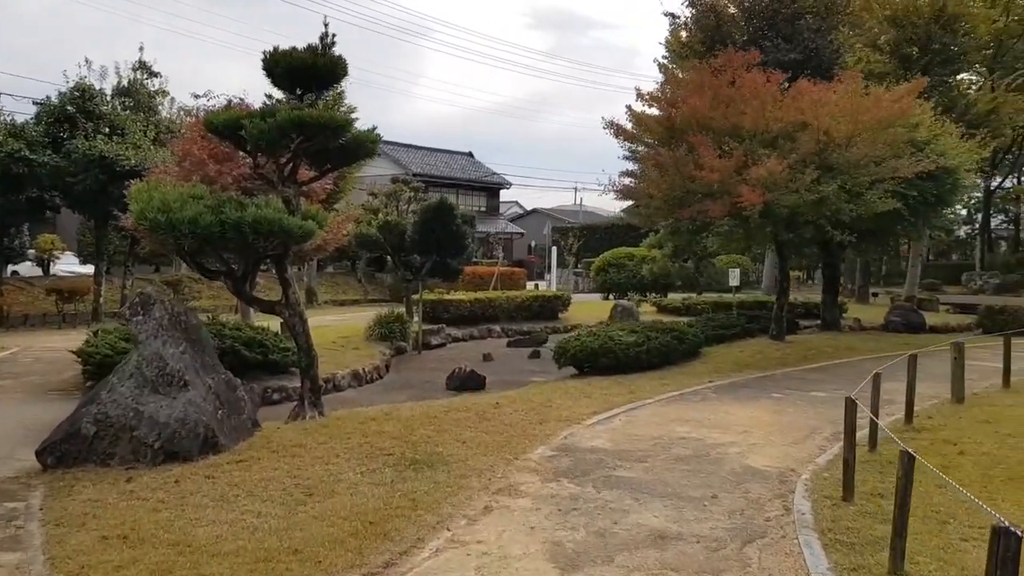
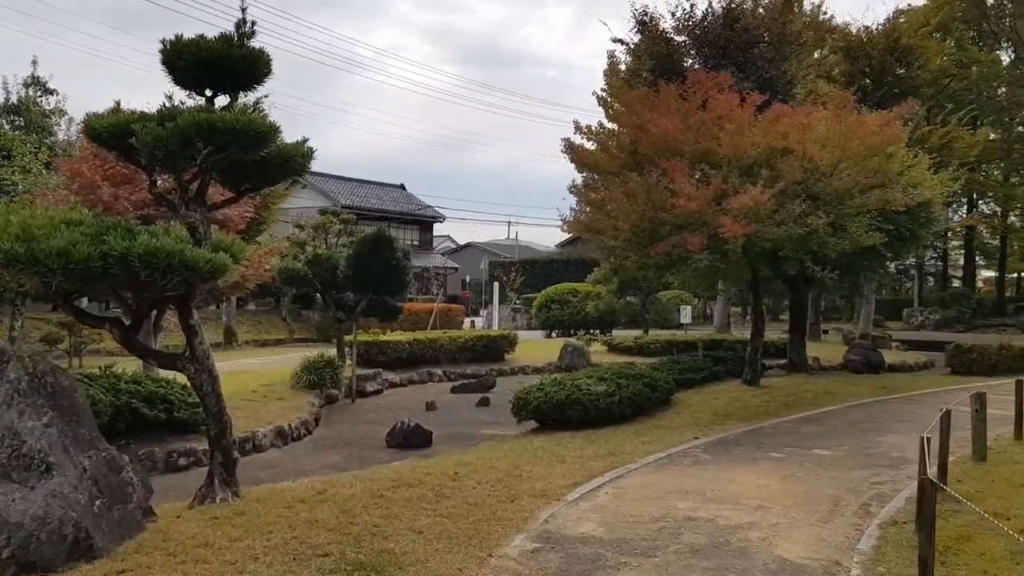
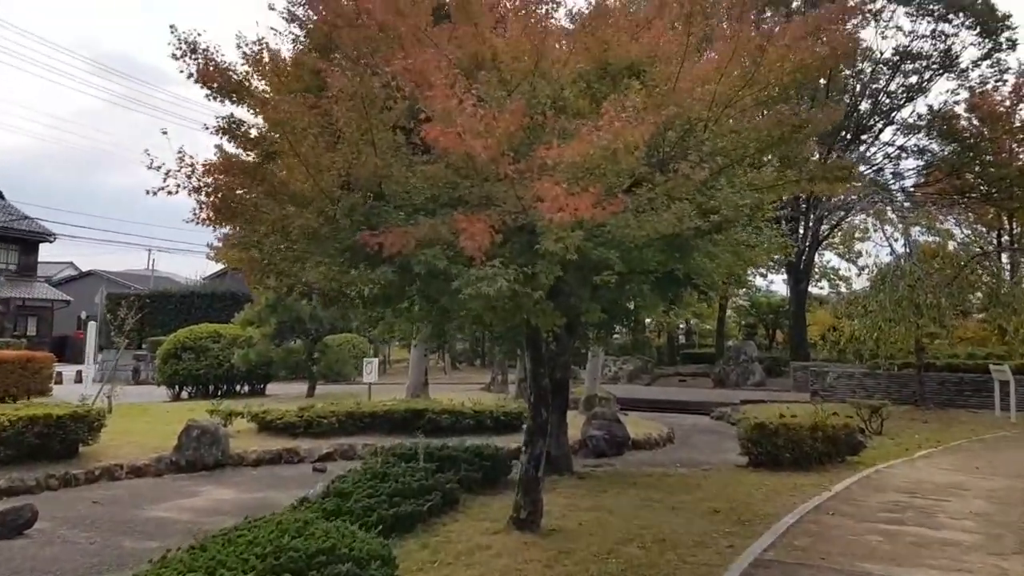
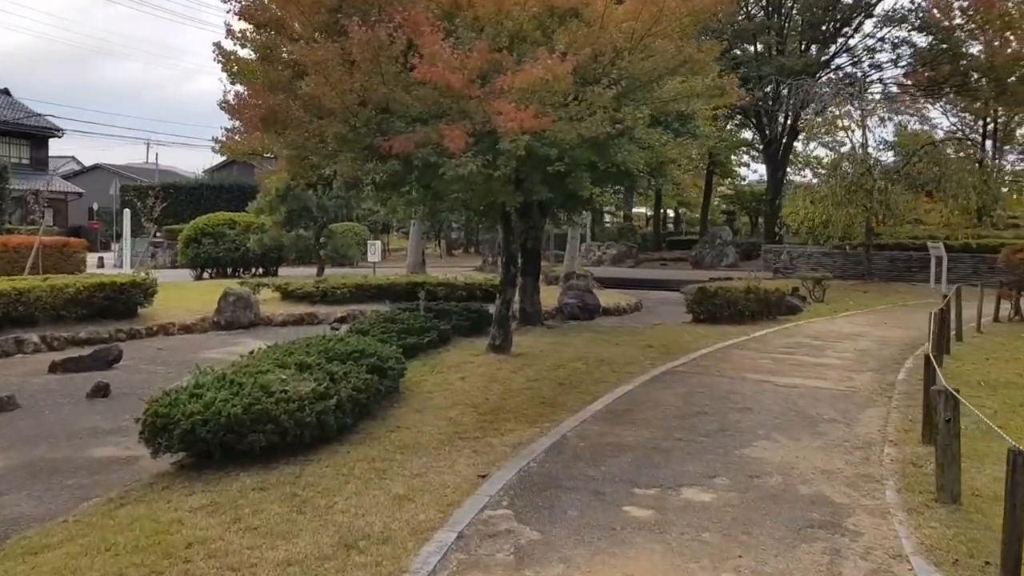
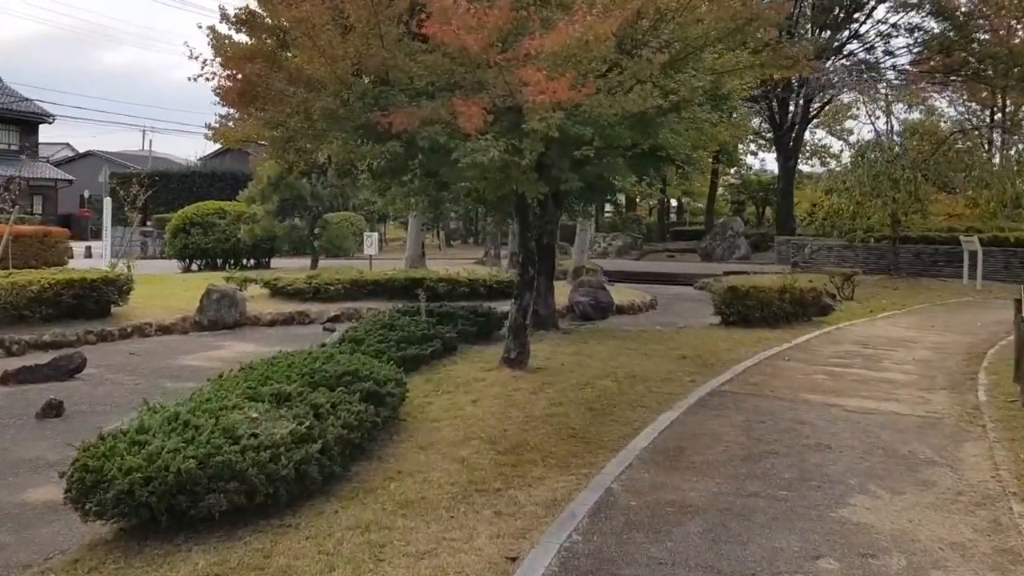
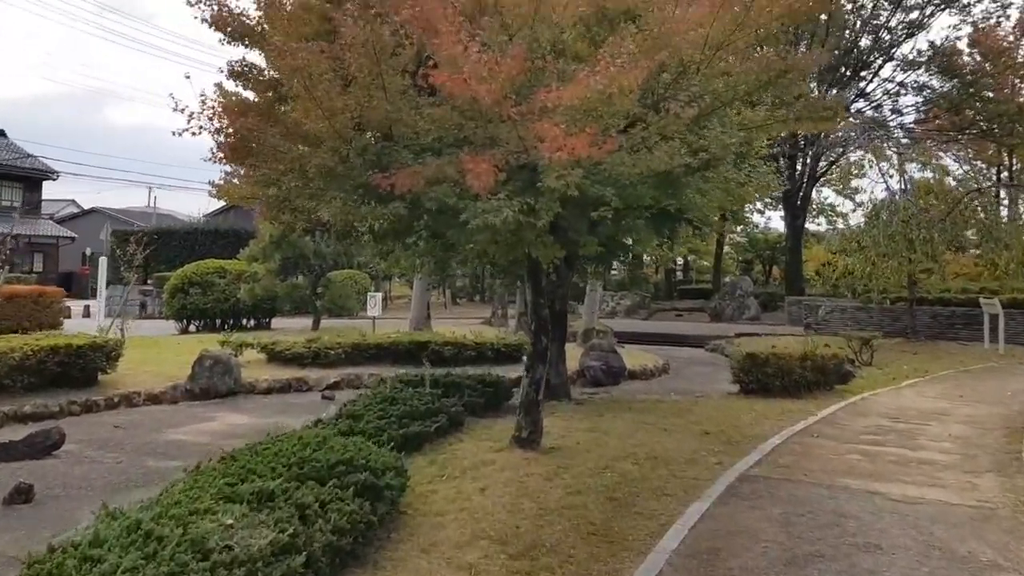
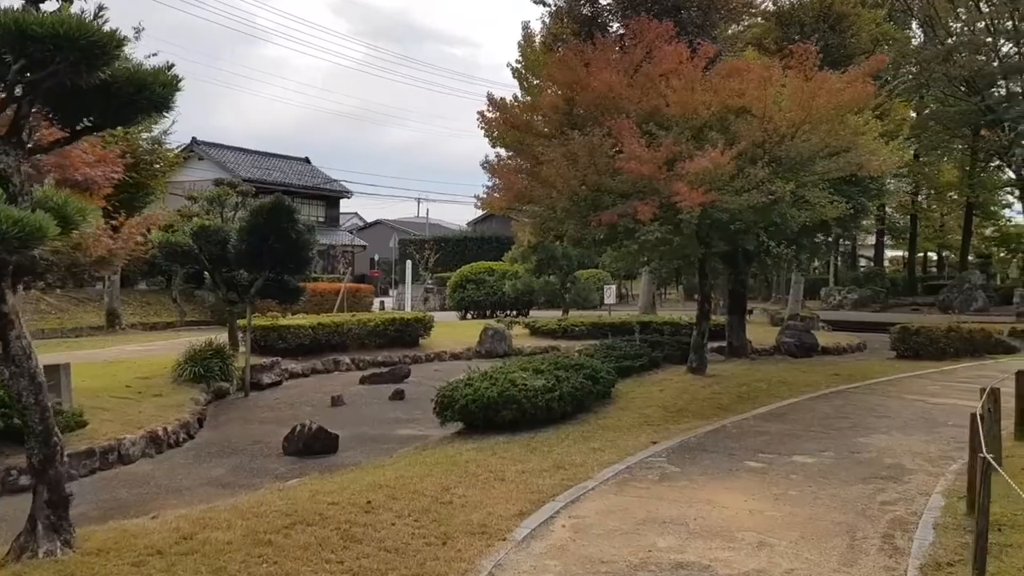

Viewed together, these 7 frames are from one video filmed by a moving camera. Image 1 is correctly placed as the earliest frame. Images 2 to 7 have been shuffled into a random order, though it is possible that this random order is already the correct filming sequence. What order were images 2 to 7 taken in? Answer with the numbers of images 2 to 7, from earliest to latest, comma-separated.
2, 7, 4, 5, 6, 3
